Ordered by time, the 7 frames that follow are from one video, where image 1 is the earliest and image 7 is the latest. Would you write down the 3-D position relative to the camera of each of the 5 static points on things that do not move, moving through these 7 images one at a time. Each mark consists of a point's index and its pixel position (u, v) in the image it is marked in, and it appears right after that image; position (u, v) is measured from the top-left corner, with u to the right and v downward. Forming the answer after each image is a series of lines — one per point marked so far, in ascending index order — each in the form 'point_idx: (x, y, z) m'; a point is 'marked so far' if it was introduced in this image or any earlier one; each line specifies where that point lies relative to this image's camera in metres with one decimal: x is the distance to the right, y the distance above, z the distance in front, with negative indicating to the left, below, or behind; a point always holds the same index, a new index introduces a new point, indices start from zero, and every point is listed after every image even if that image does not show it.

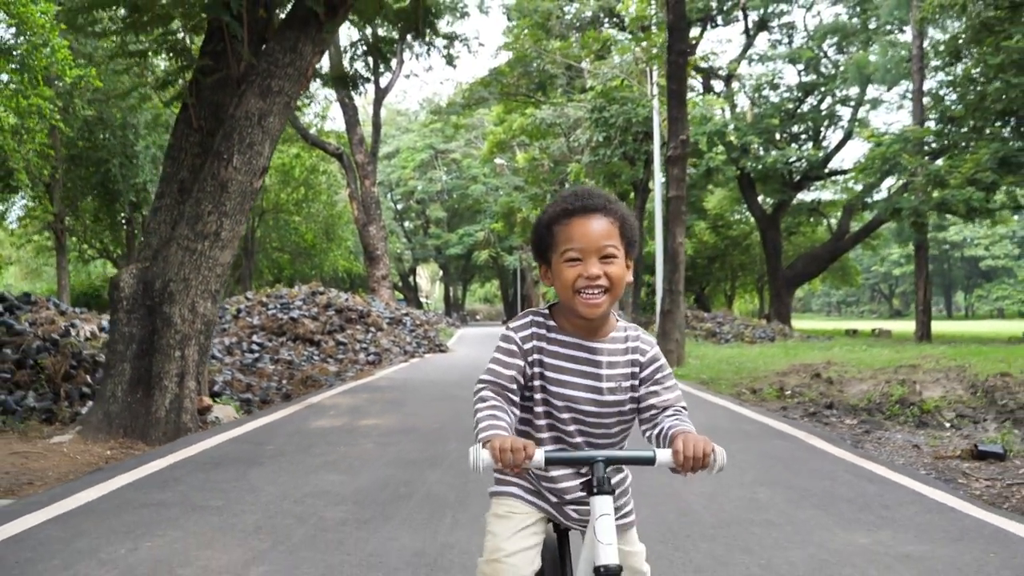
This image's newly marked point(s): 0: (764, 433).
0: (+1.8, -1.1, +7.1) m
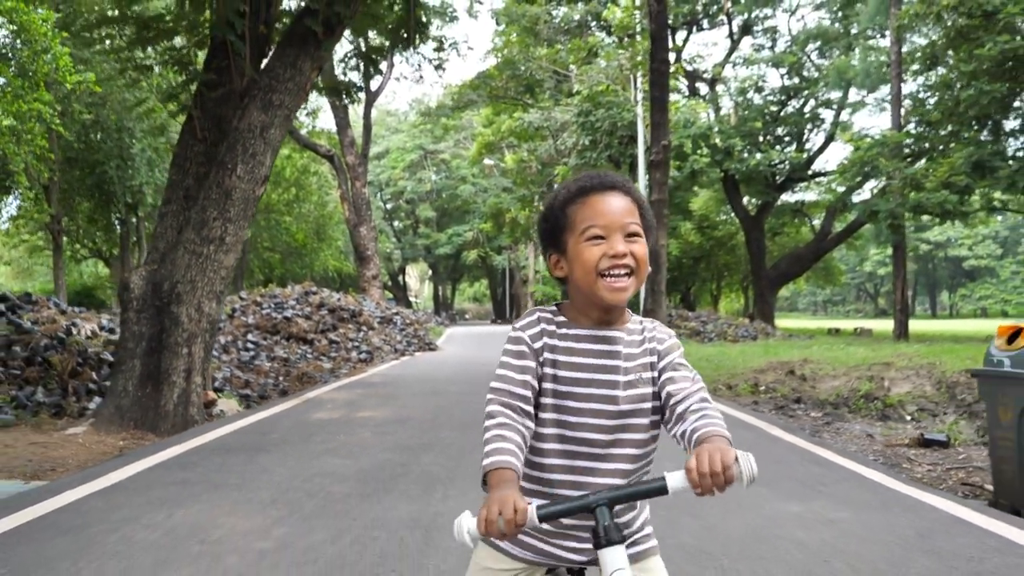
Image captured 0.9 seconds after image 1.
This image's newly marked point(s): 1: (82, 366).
0: (+1.7, -1.1, +7.7) m
1: (-4.7, -0.9, +10.5) m
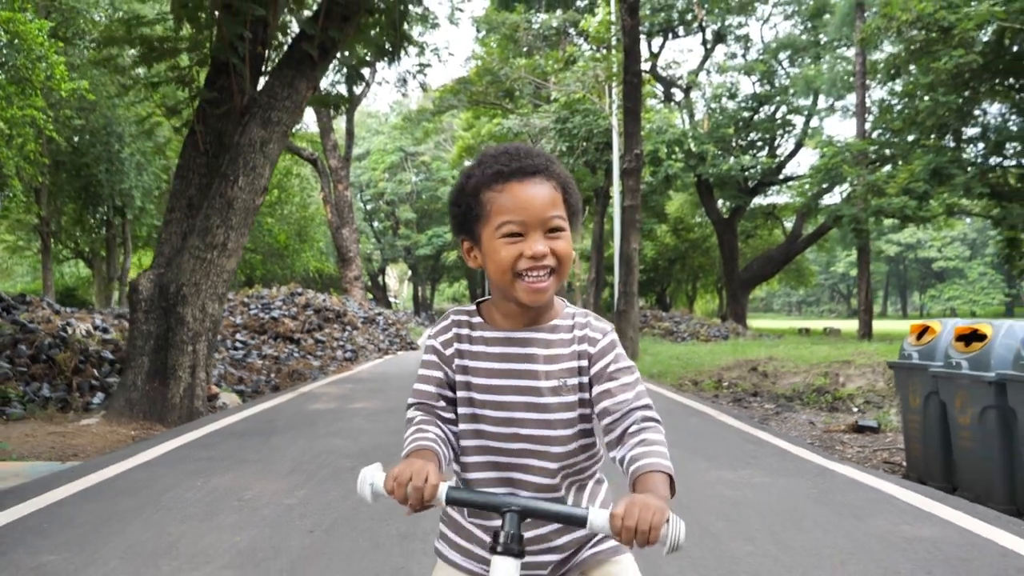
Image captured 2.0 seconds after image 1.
0: (+1.5, -1.1, +8.5) m
1: (-5.0, -0.9, +11.1) m
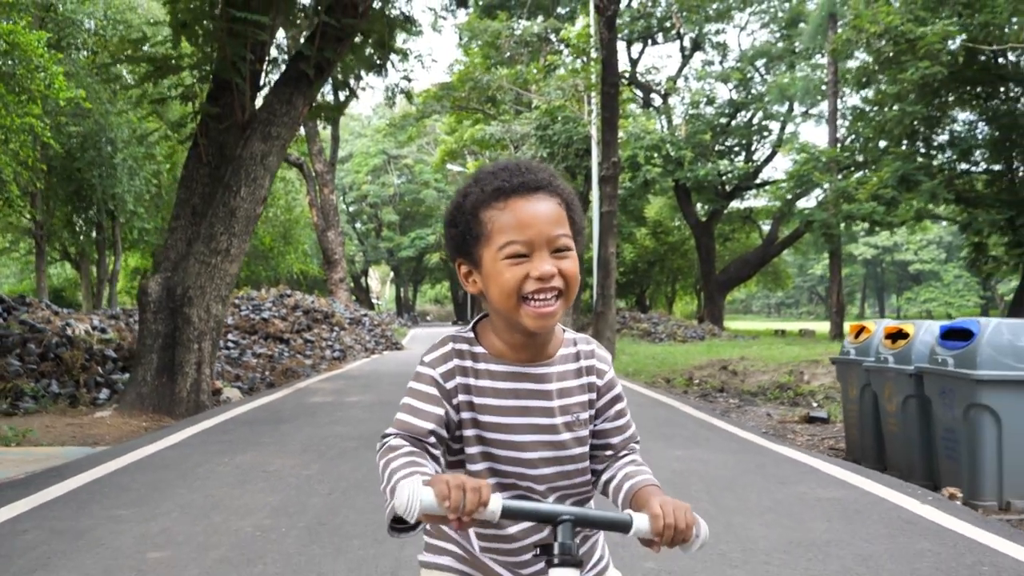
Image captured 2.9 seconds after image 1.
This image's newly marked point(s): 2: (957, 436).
0: (+1.4, -1.1, +9.2) m
1: (-5.2, -0.9, +11.8) m
2: (+2.5, -0.8, +5.3) m
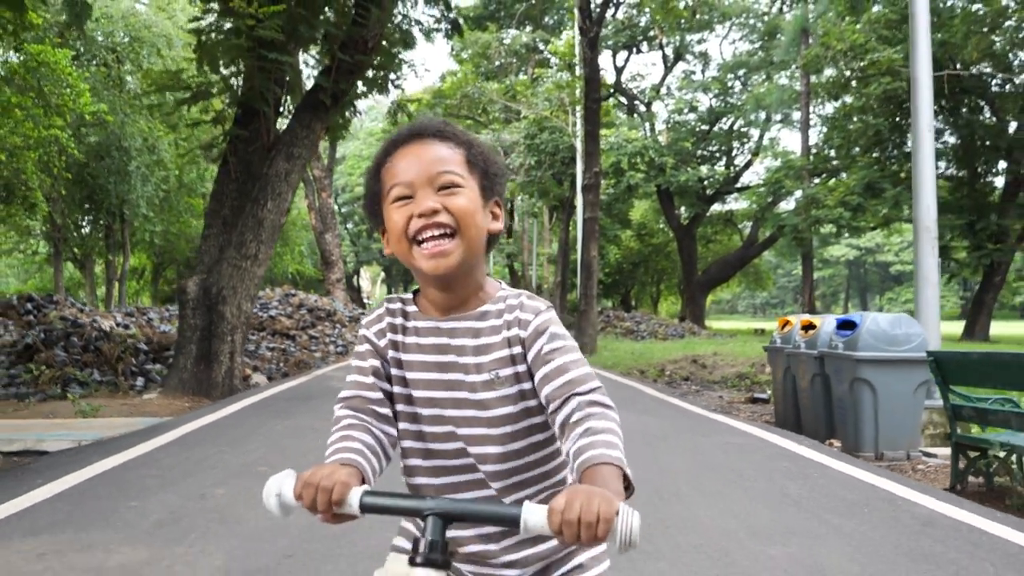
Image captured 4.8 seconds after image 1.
0: (+1.3, -1.1, +10.7) m
1: (-5.3, -0.9, +13.2) m
2: (+2.4, -0.8, +6.8) m
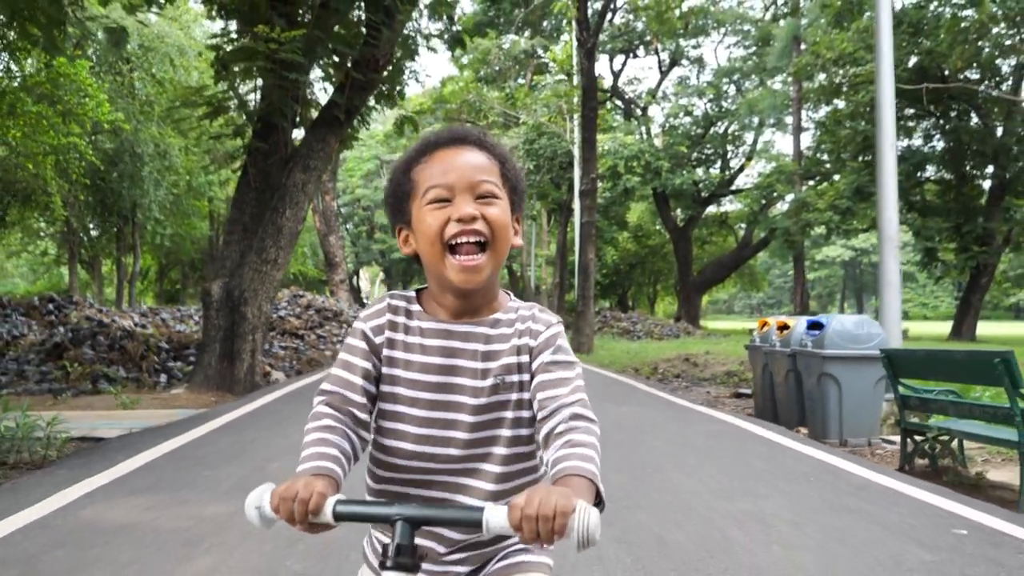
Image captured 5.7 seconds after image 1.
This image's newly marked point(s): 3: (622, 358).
0: (+1.3, -1.2, +11.5) m
1: (-5.3, -0.9, +14.0) m
2: (+2.4, -0.9, +7.6) m
3: (+2.2, -1.4, +19.6) m
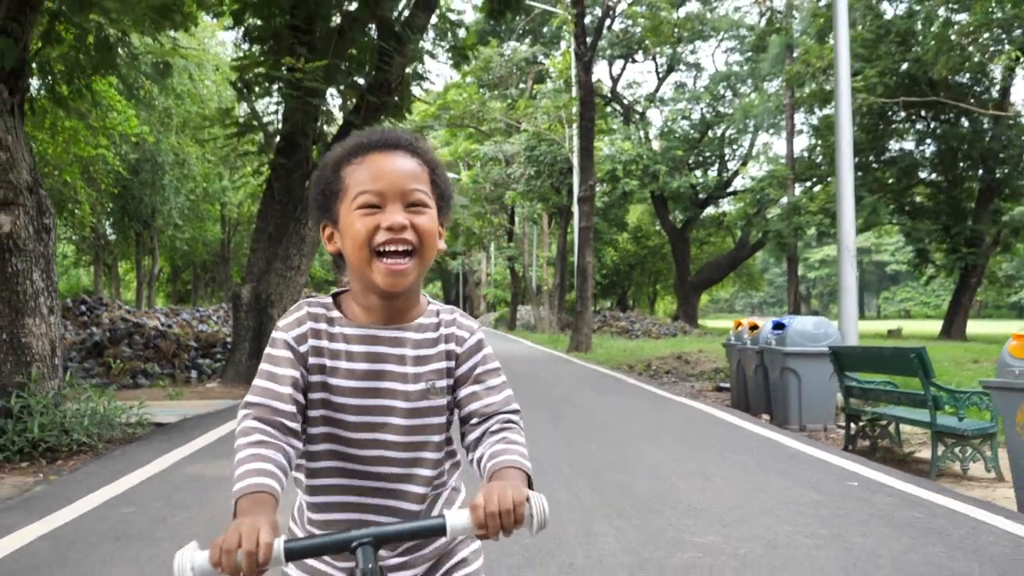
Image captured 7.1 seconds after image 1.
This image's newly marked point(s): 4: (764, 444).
0: (+1.3, -1.2, +12.7) m
1: (-5.3, -1.0, +15.2) m
2: (+2.4, -0.9, +8.7) m
3: (+2.3, -1.5, +20.8) m
4: (+1.7, -1.1, +6.5) m
